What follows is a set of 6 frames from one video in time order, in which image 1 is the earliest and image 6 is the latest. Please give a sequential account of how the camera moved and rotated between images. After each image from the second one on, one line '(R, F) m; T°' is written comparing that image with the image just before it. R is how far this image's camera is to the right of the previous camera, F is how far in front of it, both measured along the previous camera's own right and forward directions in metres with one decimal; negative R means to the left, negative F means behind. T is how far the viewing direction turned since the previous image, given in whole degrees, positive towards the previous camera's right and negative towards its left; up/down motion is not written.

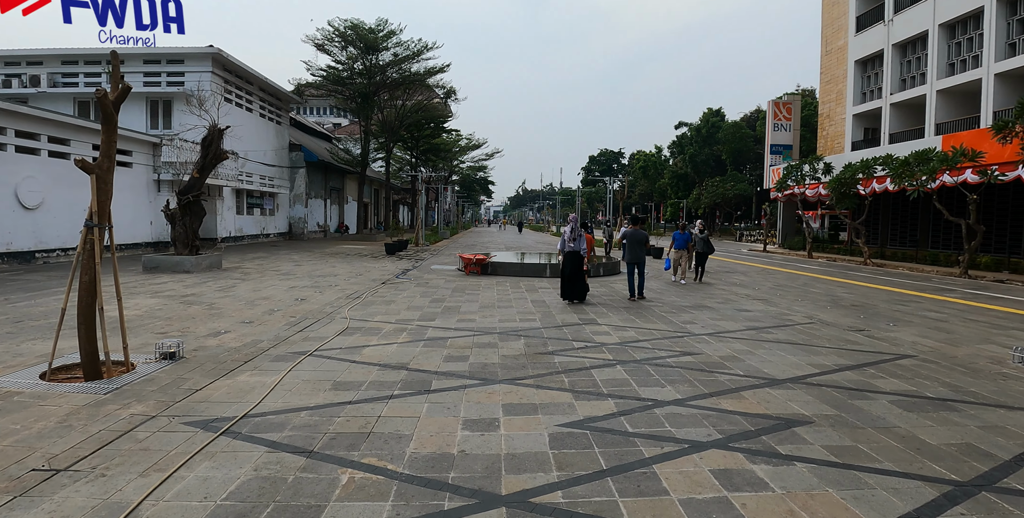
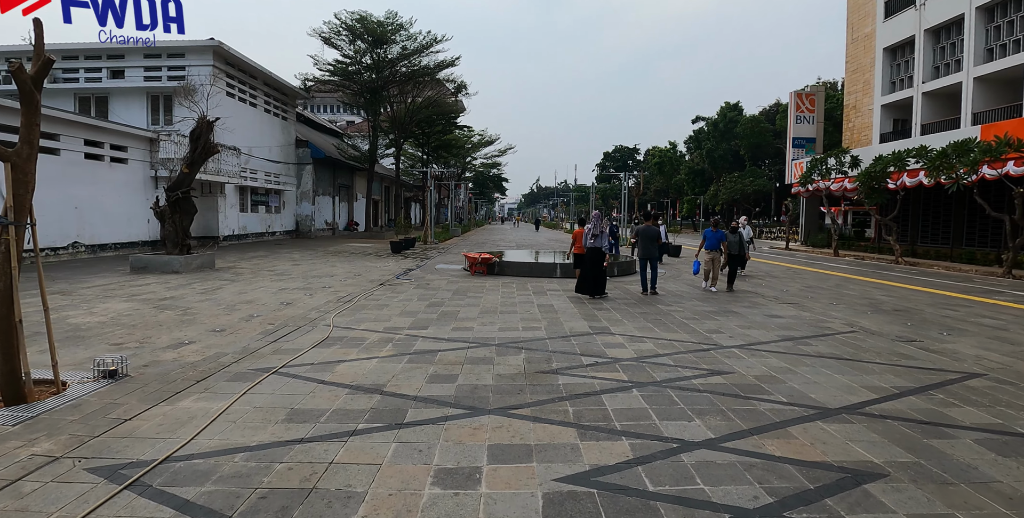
(+0.2, +0.8) m; -2°
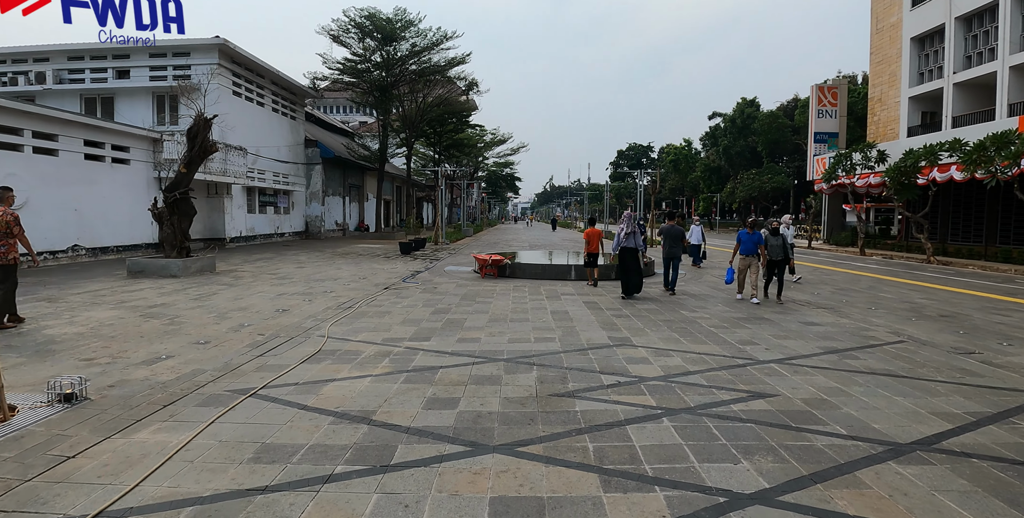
(0.0, +0.6) m; -1°
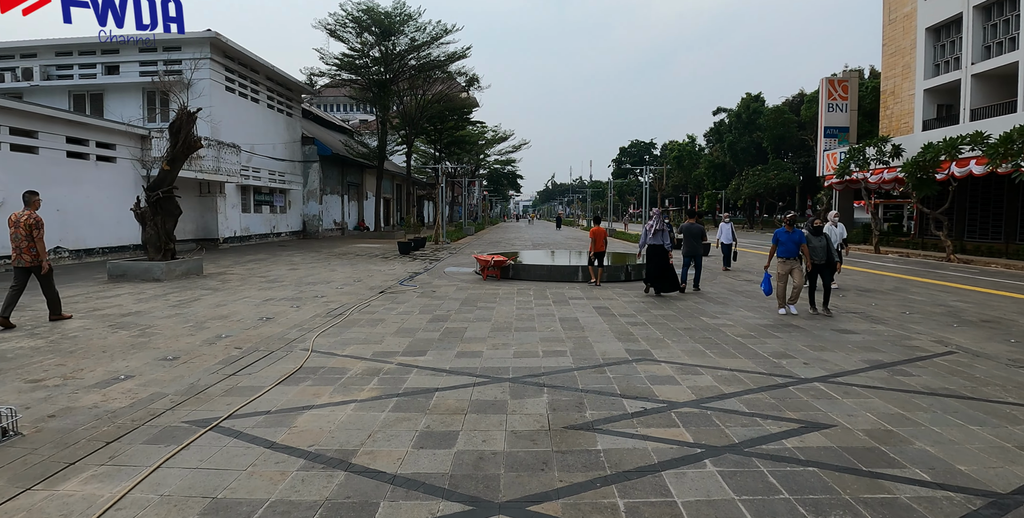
(0.0, +0.7) m; 0°
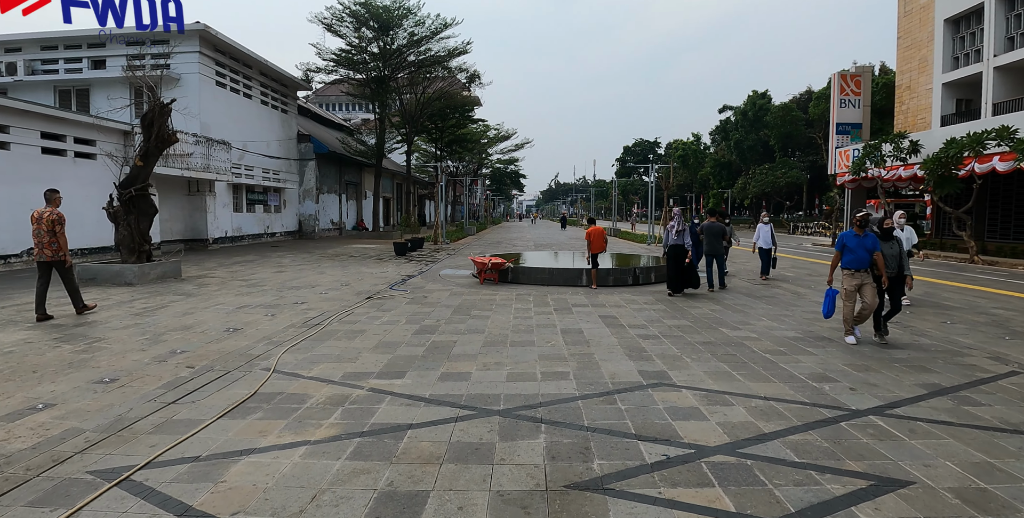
(+0.1, +0.8) m; 0°
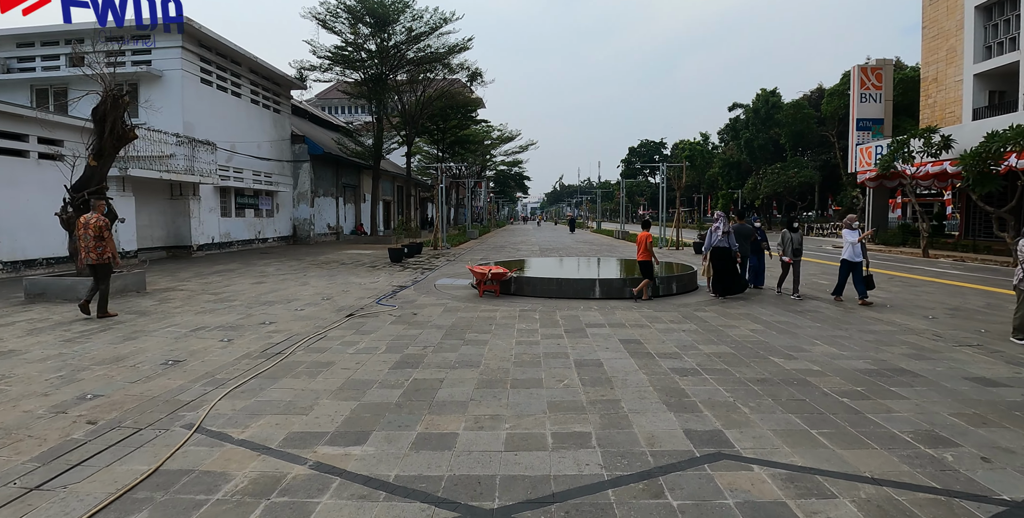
(0.0, +1.2) m; -1°
